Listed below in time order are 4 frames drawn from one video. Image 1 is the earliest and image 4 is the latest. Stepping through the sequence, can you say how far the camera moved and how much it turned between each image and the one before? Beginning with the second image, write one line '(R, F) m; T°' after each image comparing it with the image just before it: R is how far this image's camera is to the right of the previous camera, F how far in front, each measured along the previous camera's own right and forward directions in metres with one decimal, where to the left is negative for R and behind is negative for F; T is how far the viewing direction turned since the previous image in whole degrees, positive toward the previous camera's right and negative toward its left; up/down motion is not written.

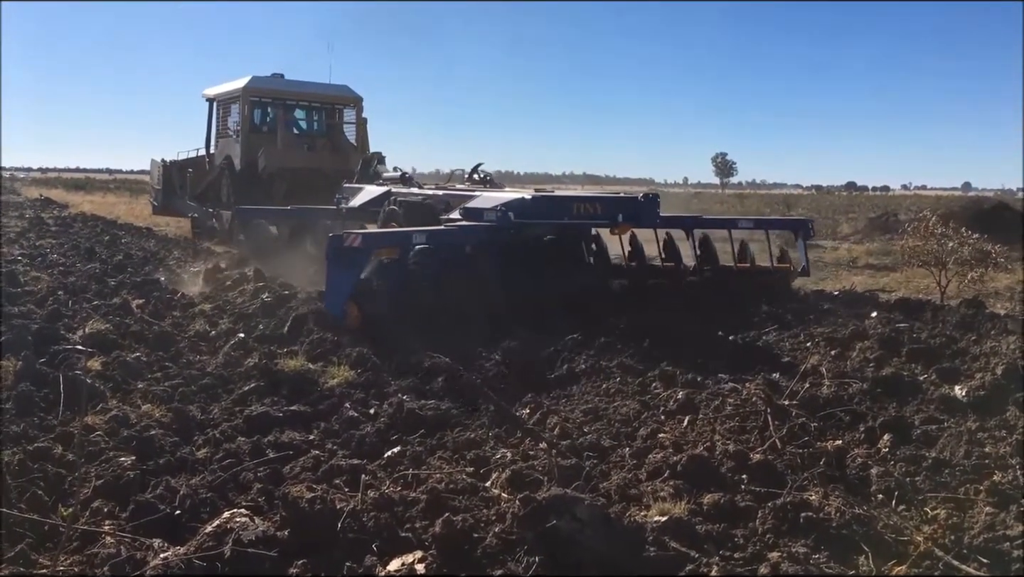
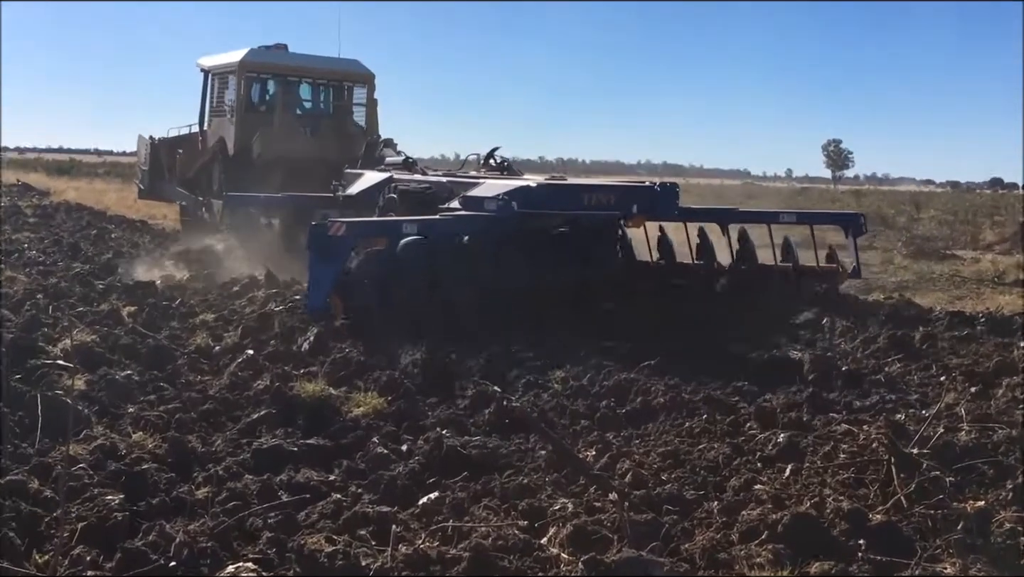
(-0.2, +1.6) m; -2°
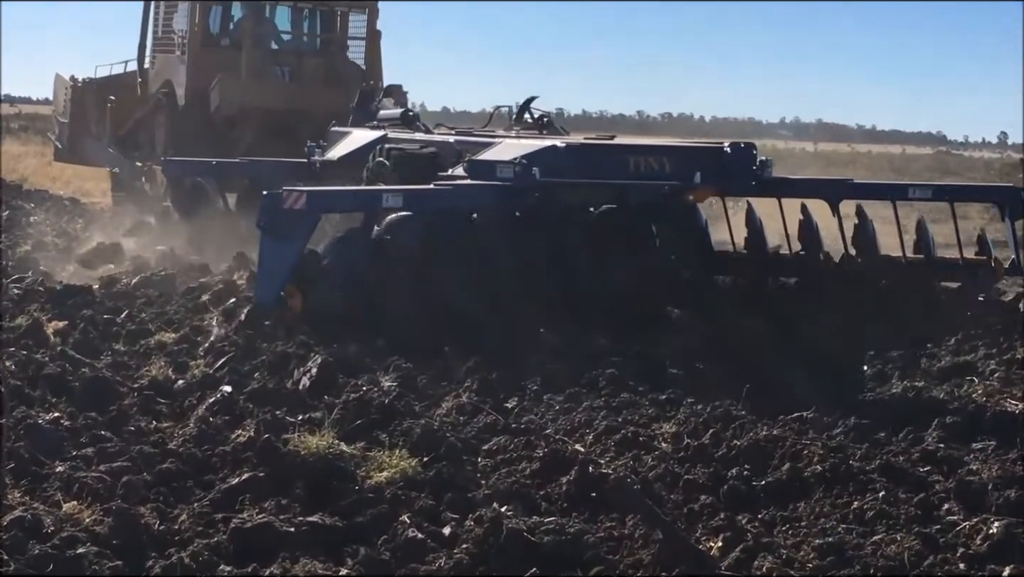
(-0.4, +2.3) m; 0°
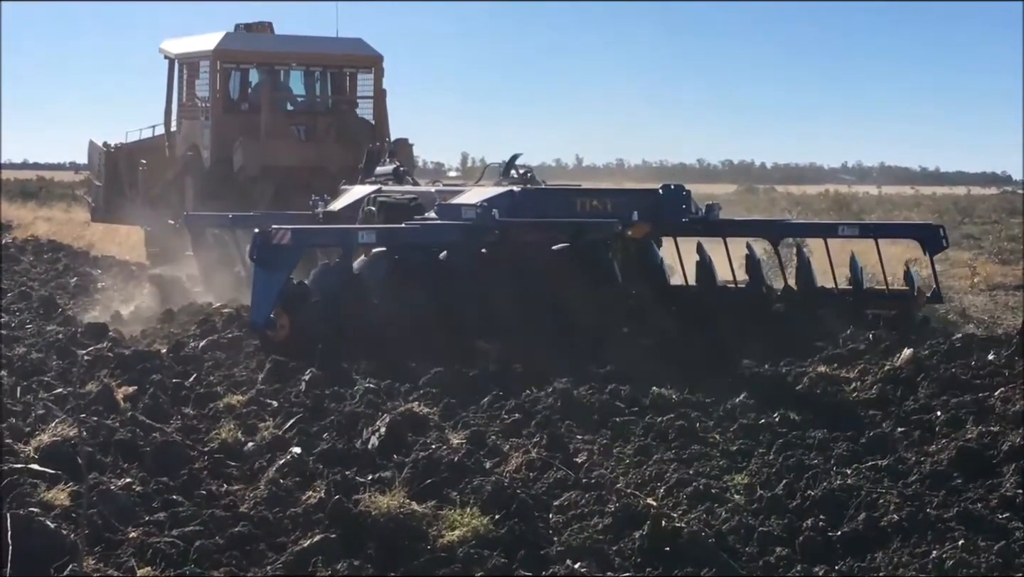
(-0.1, 0.0) m; -2°
